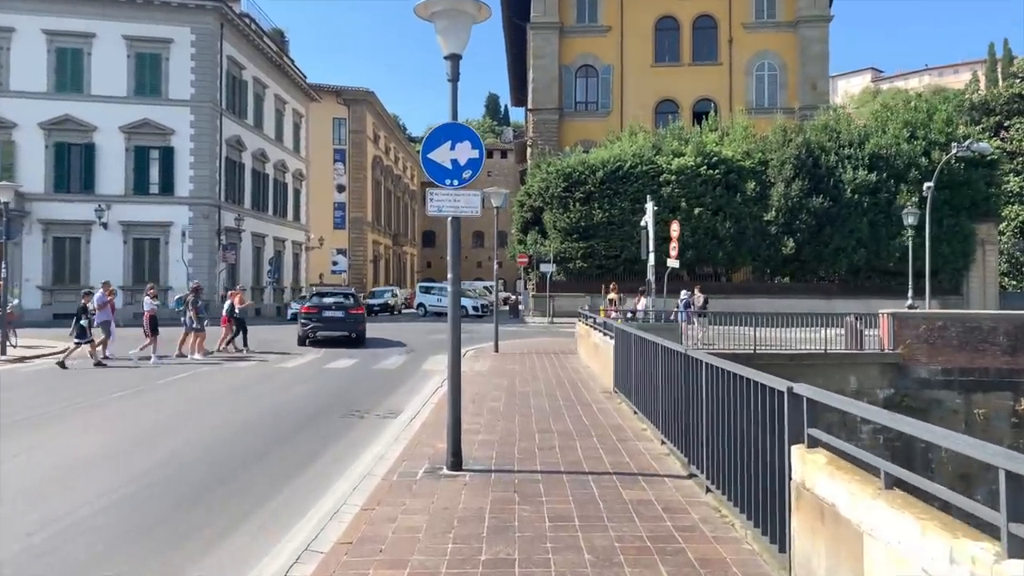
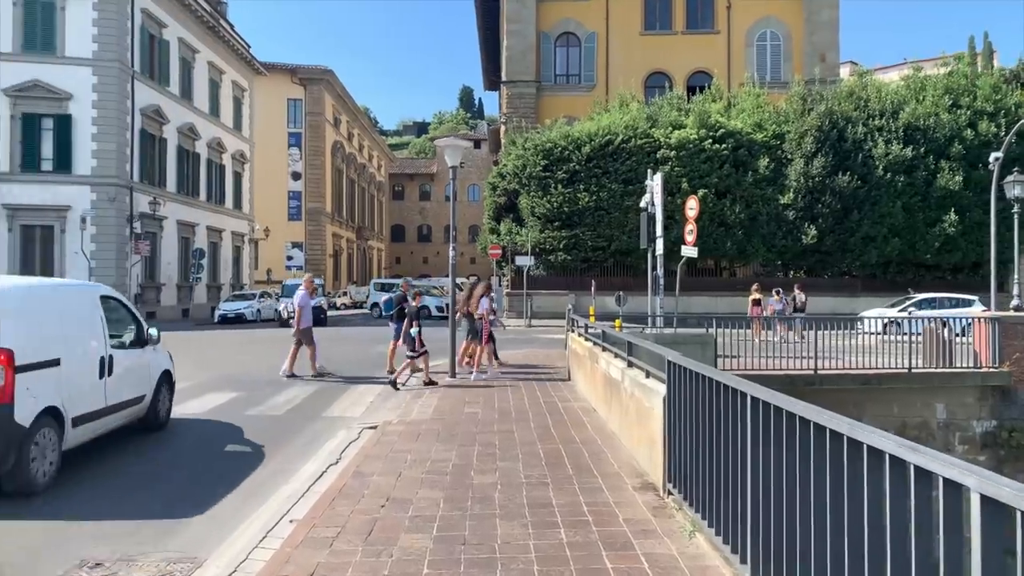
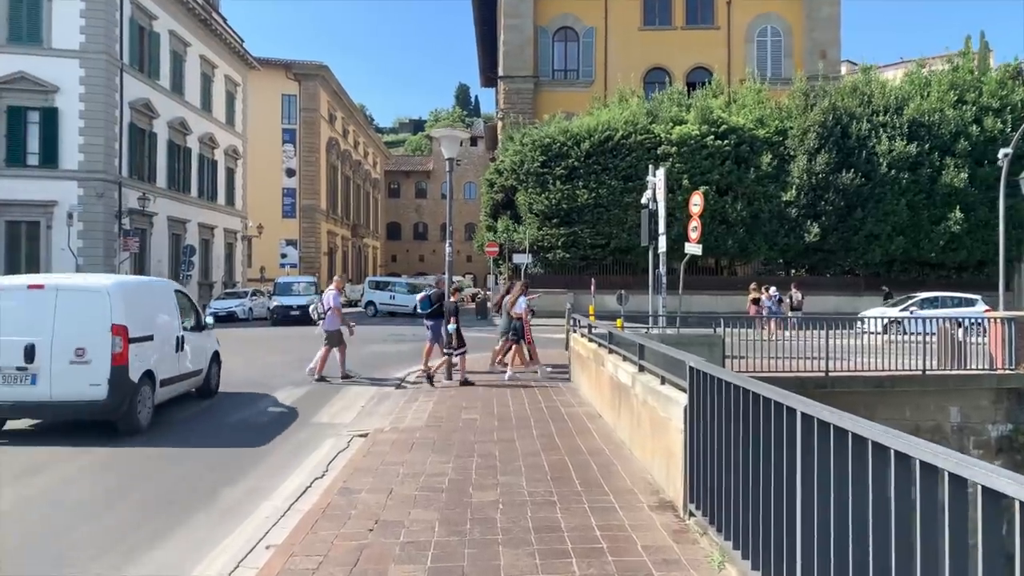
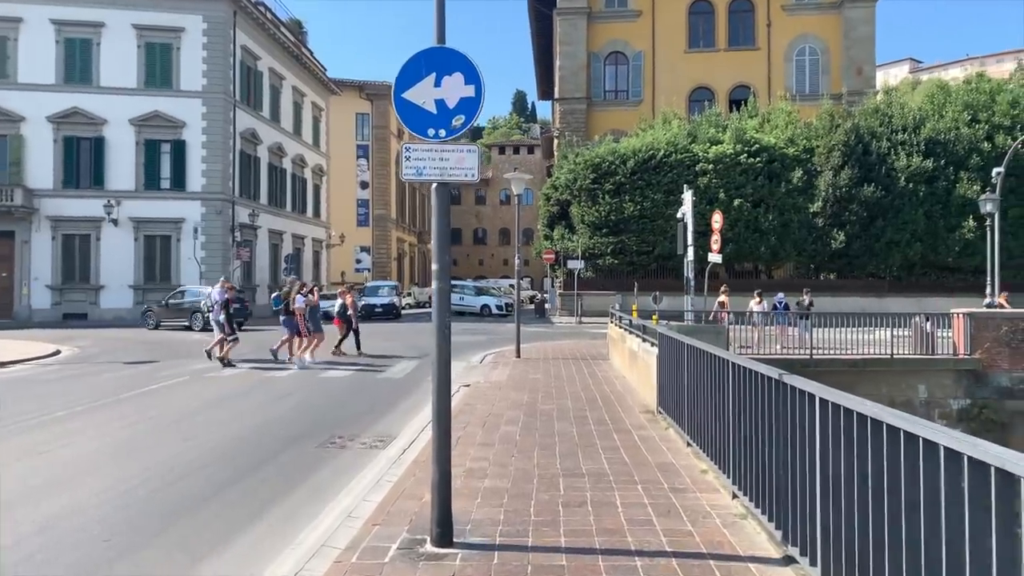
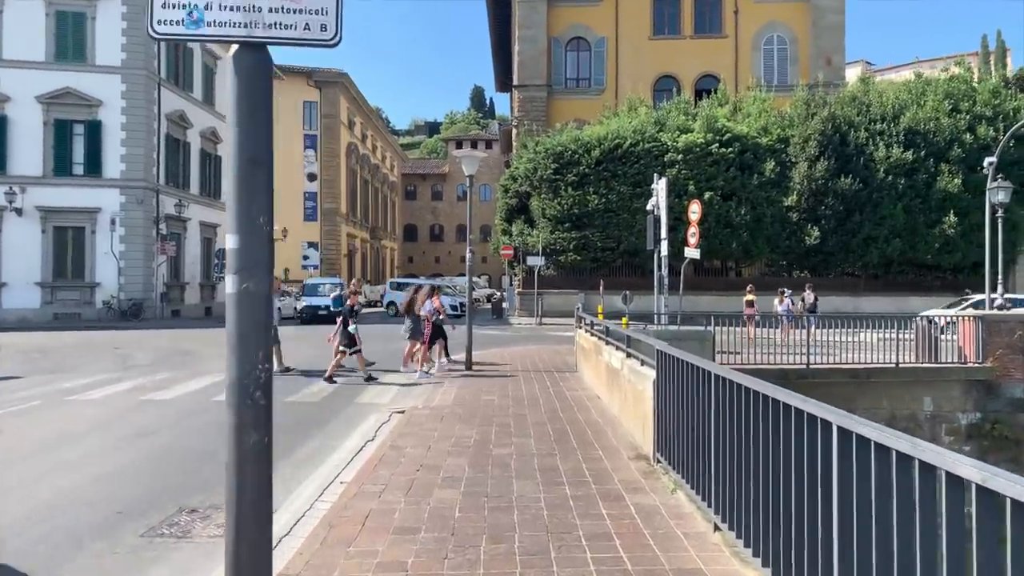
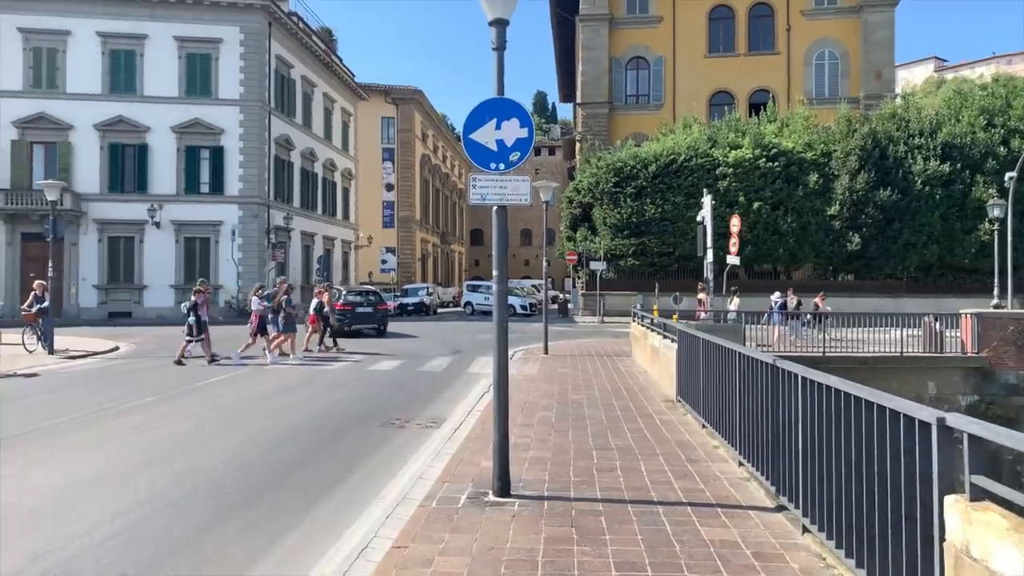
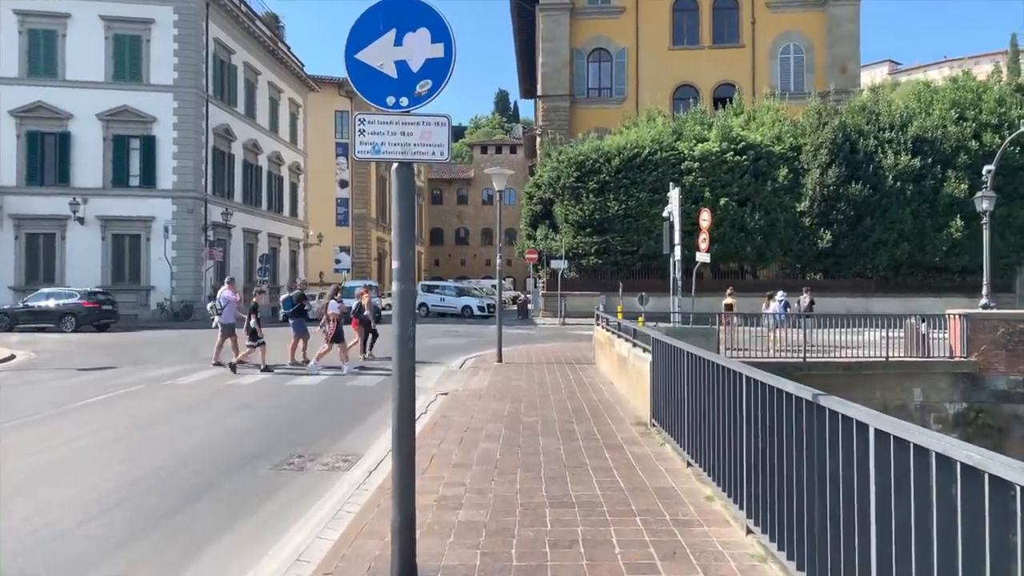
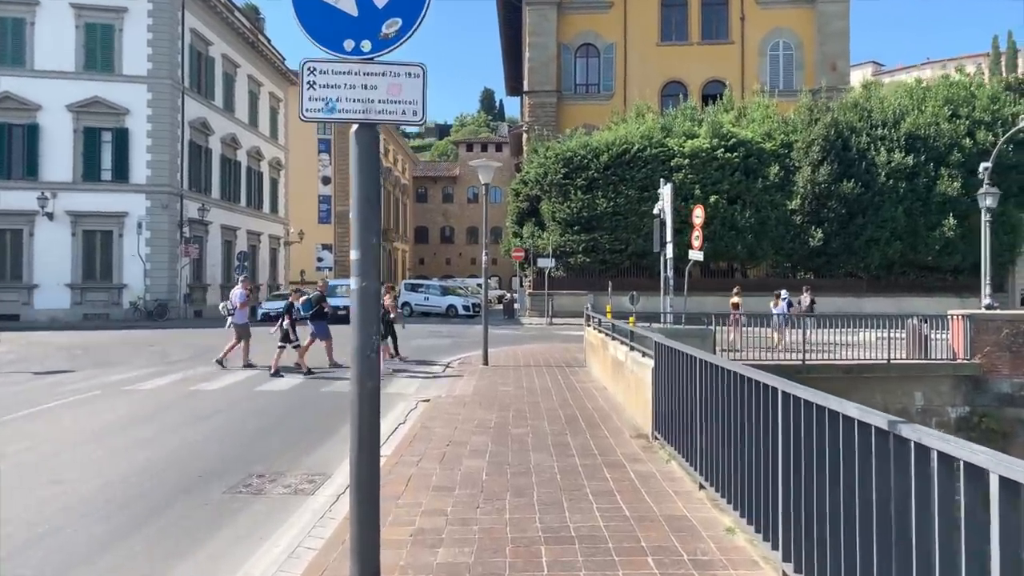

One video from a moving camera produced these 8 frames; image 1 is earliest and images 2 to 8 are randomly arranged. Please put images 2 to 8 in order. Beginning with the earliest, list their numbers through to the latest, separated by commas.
6, 4, 7, 8, 5, 2, 3
